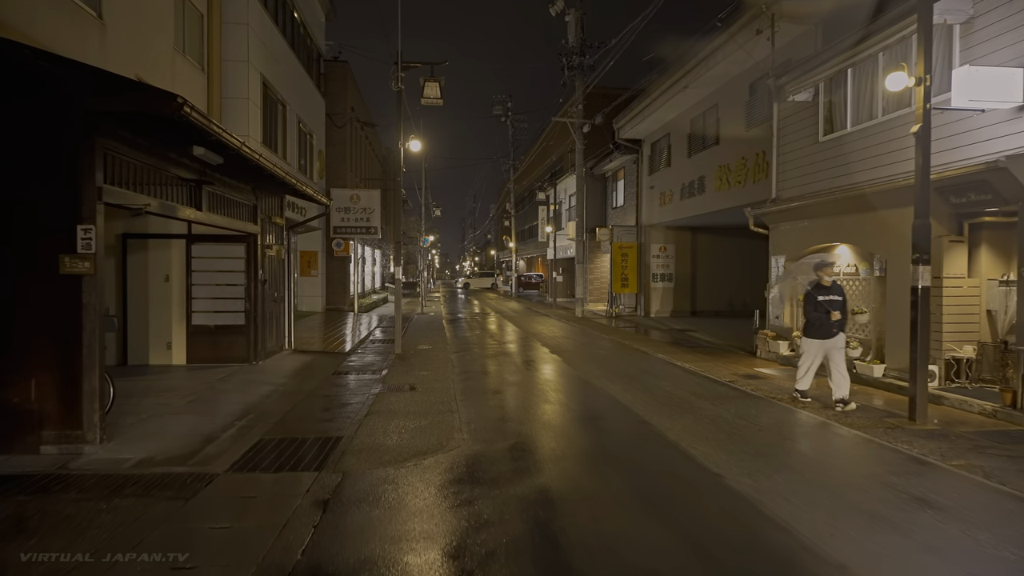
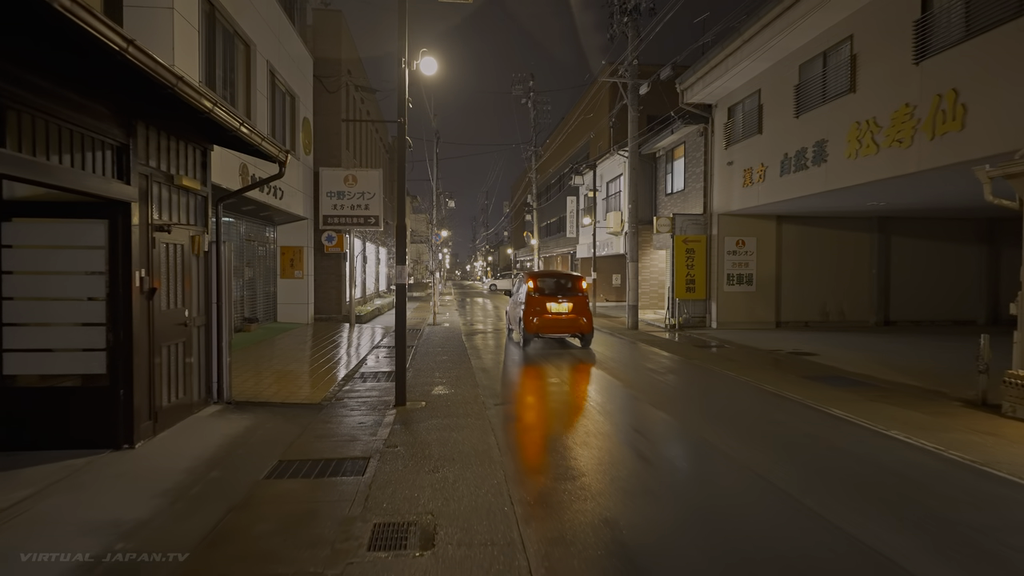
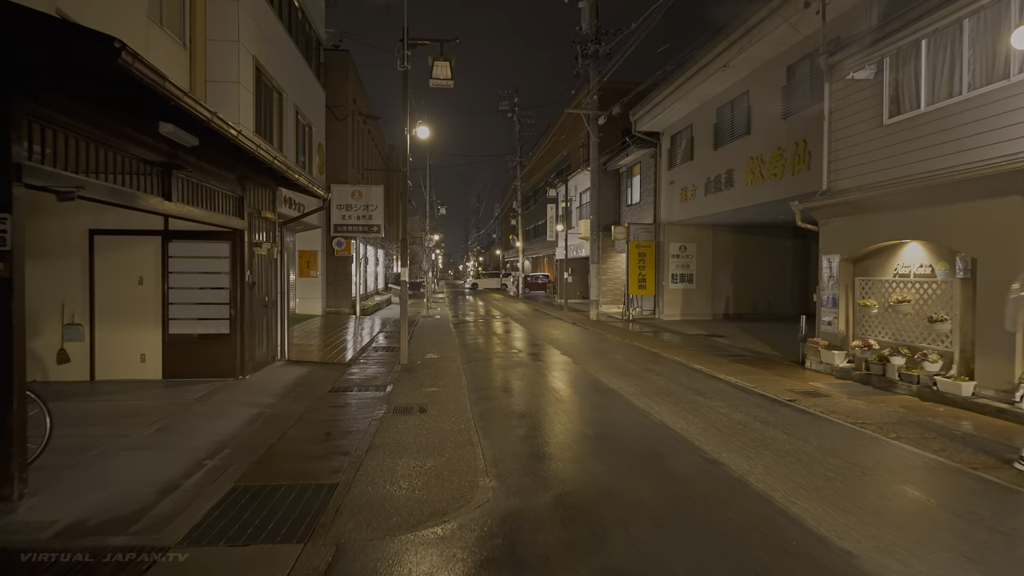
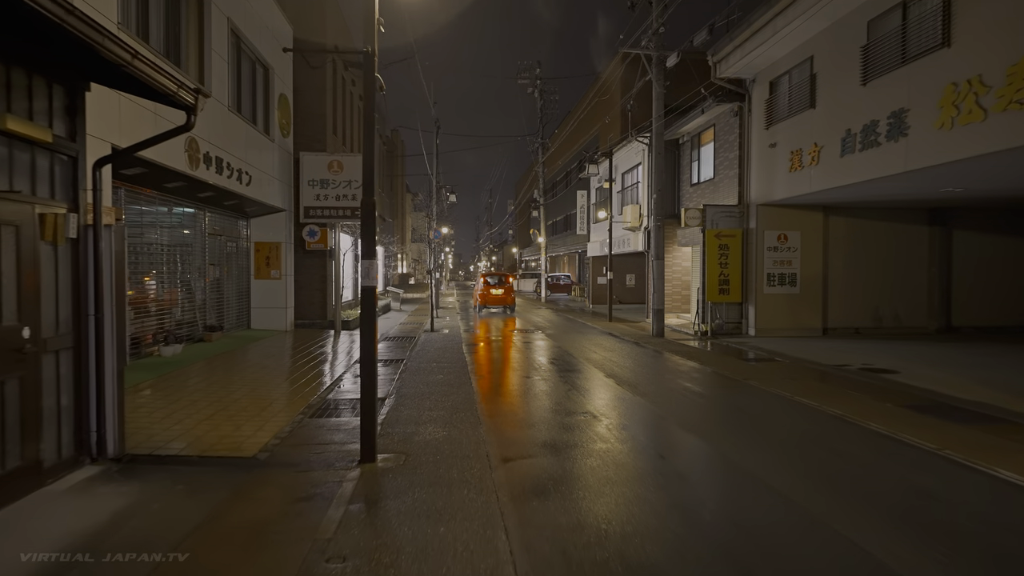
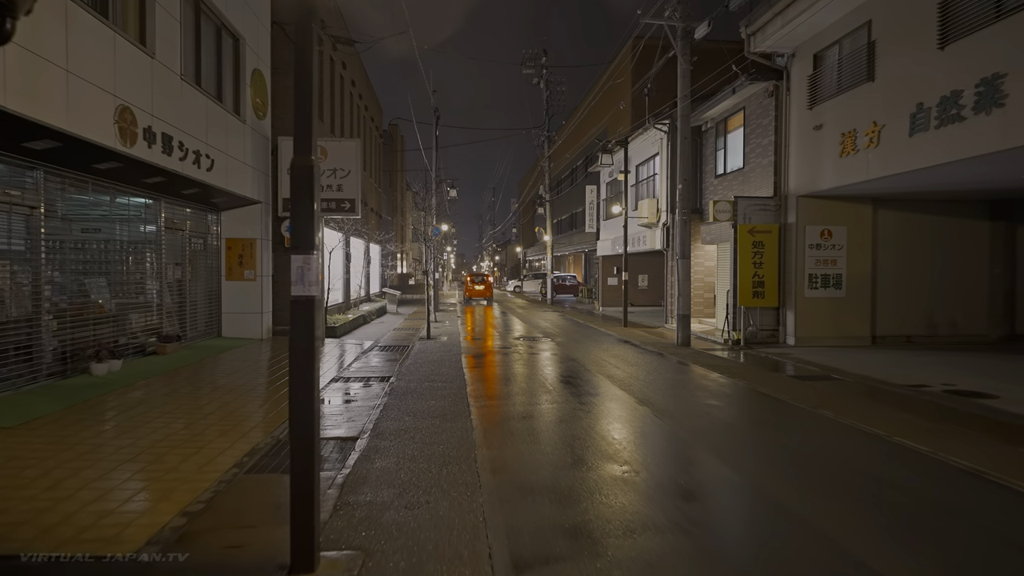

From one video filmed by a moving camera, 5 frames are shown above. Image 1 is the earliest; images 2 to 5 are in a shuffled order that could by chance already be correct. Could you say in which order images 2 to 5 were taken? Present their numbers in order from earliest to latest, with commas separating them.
3, 2, 4, 5
